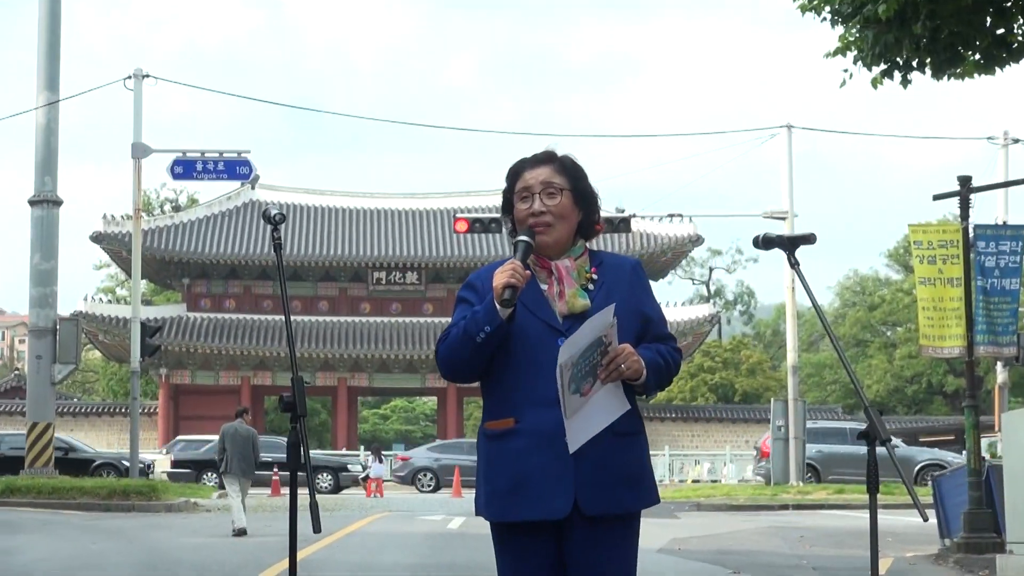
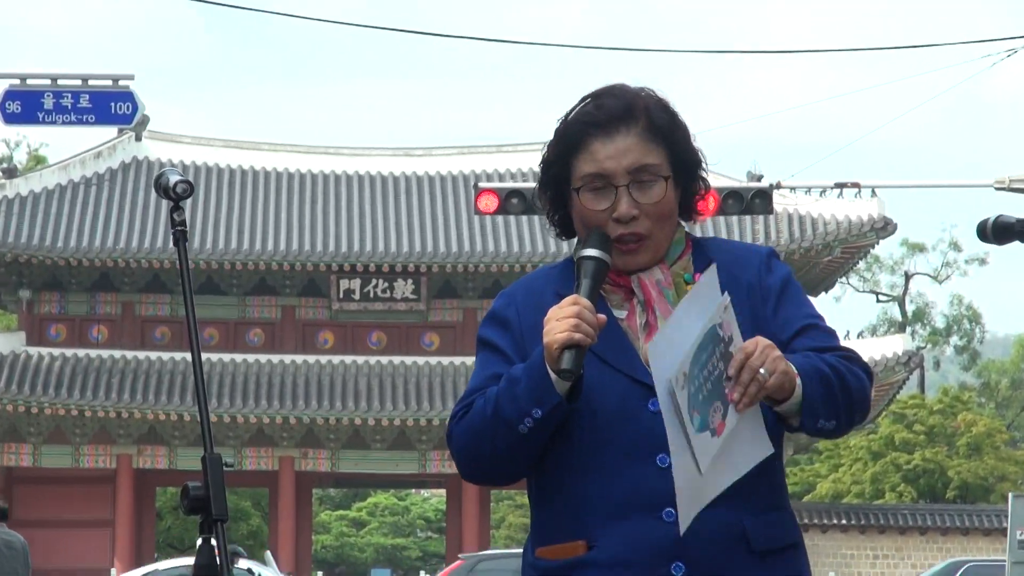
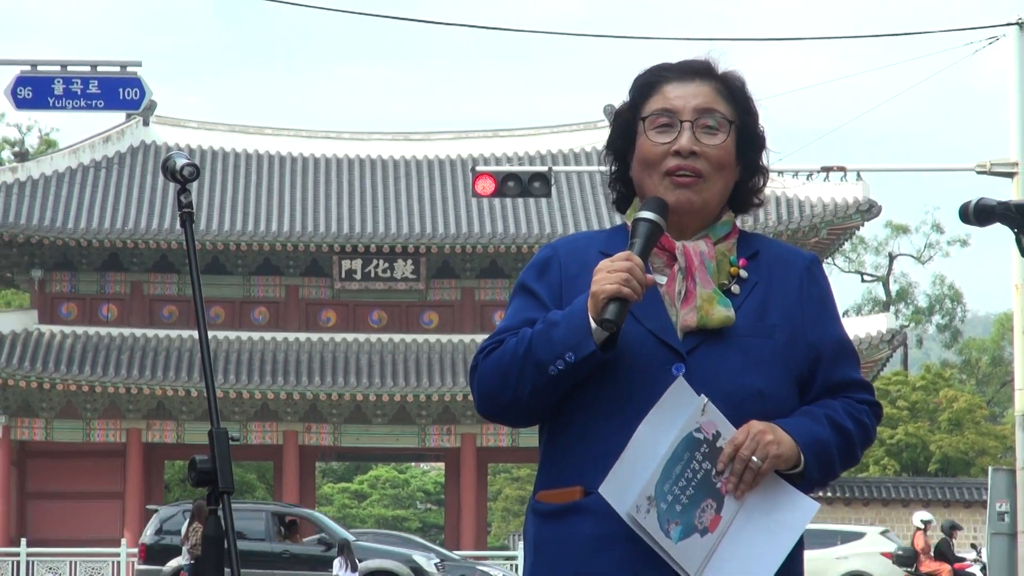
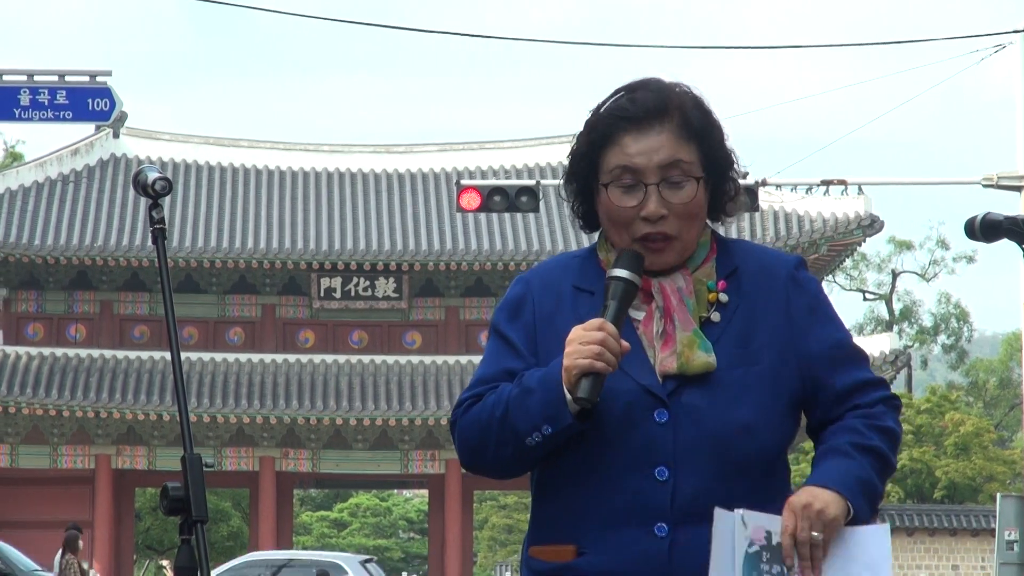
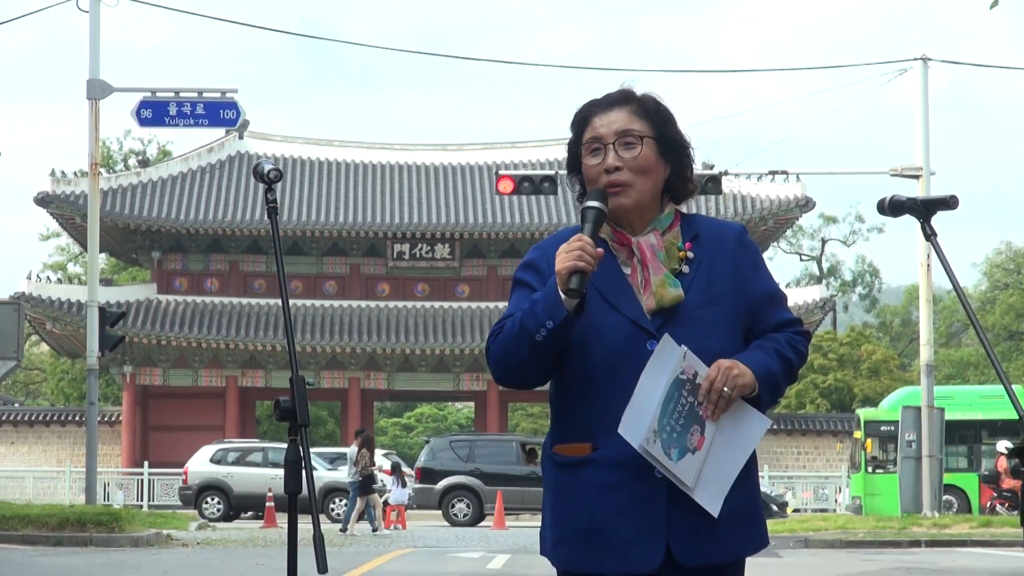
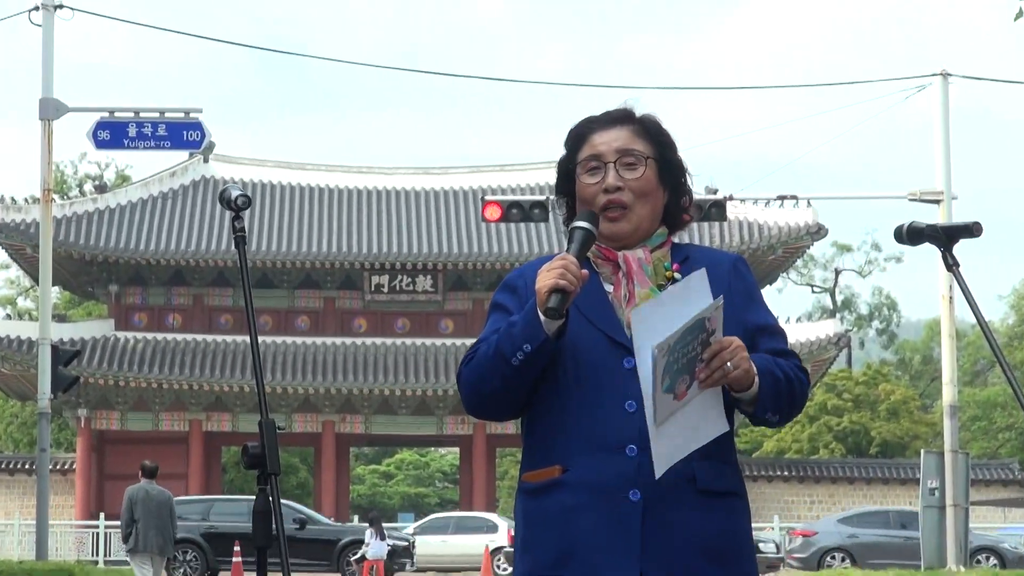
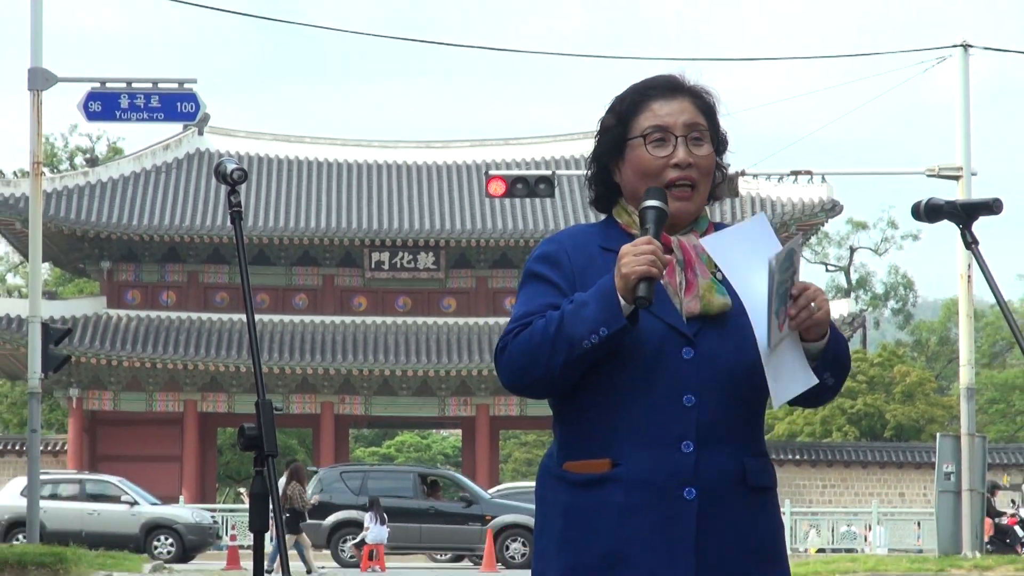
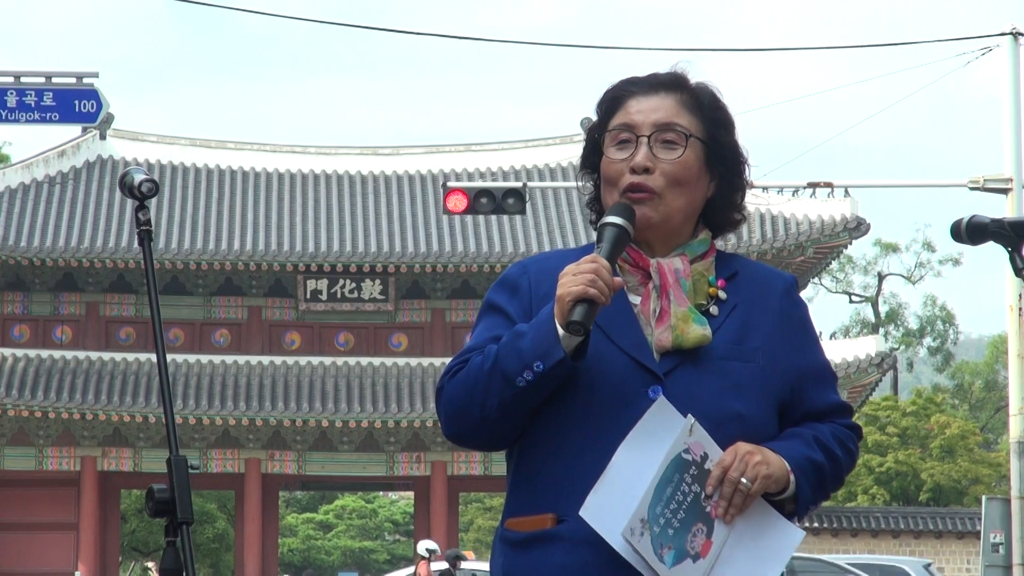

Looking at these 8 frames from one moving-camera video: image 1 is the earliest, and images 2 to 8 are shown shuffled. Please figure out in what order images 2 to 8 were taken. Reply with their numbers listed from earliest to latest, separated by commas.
6, 2, 8, 4, 3, 7, 5
